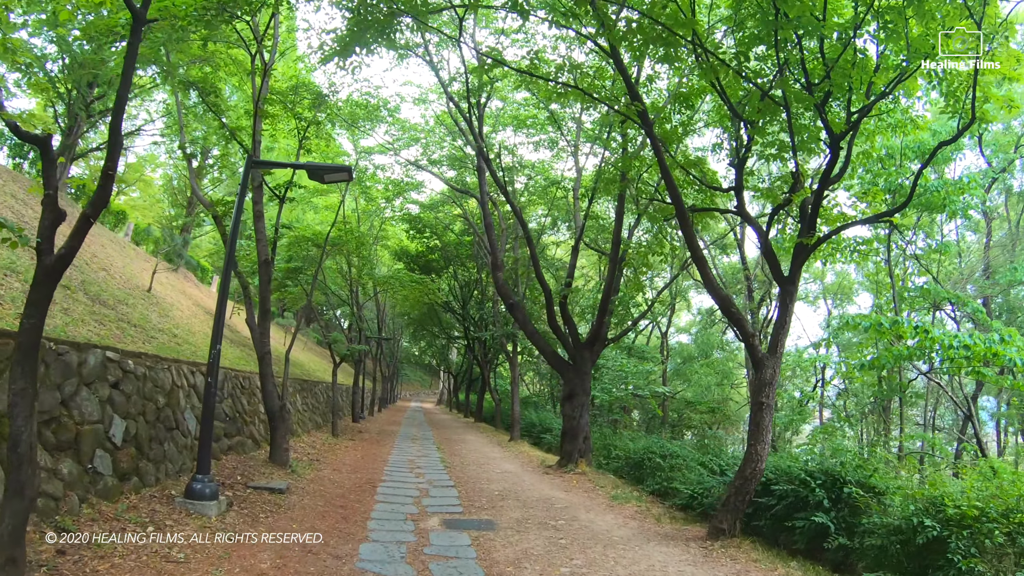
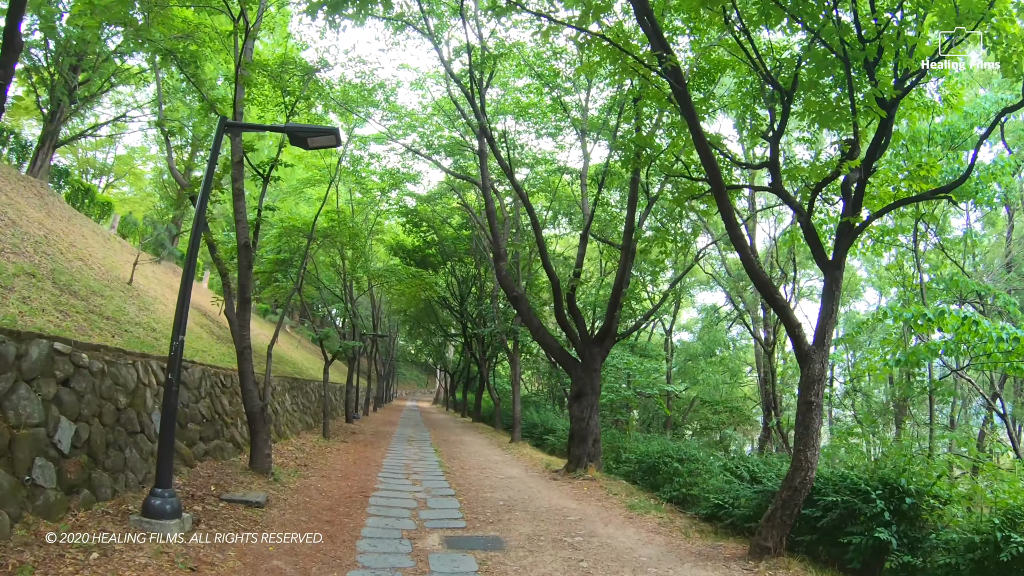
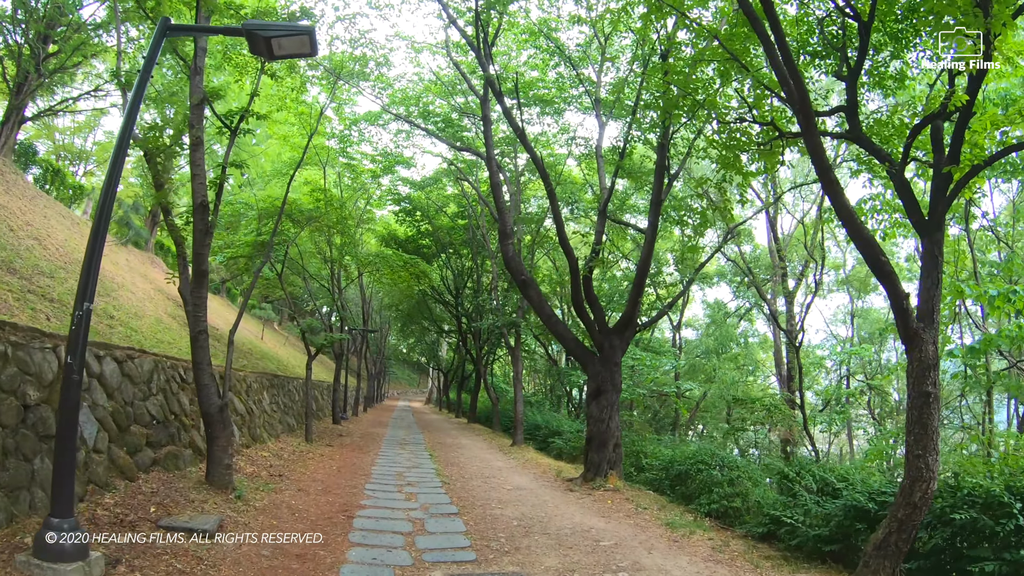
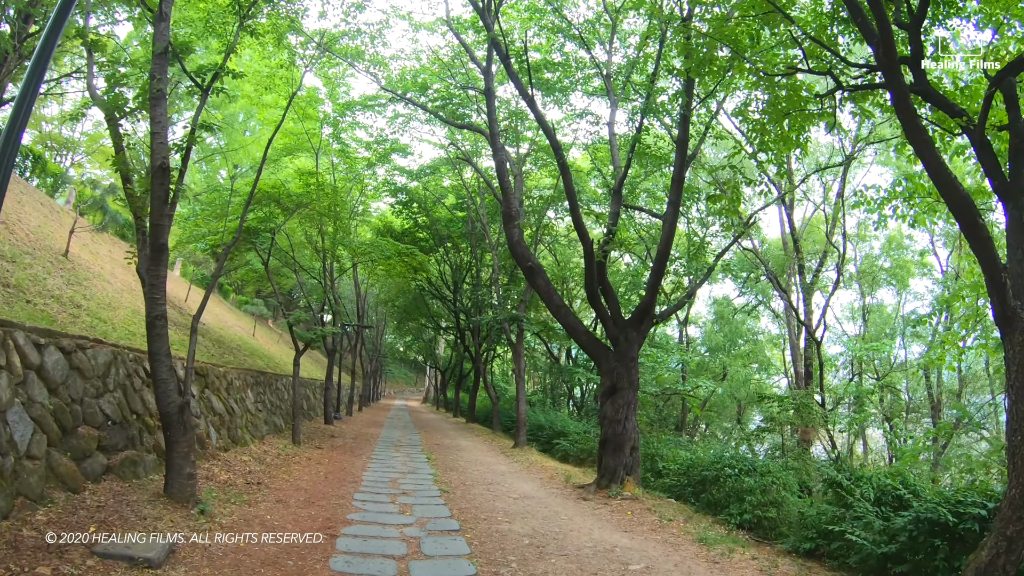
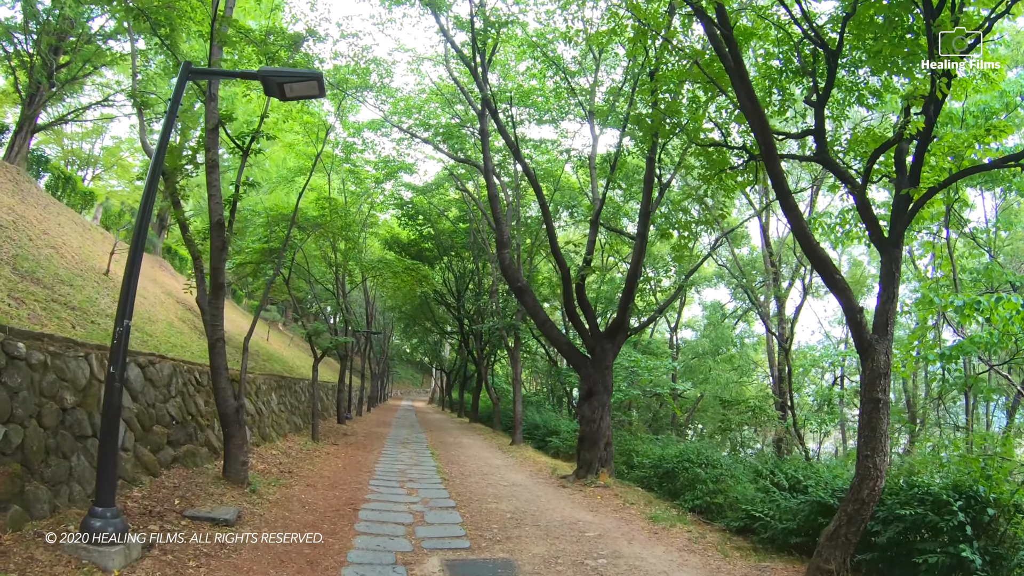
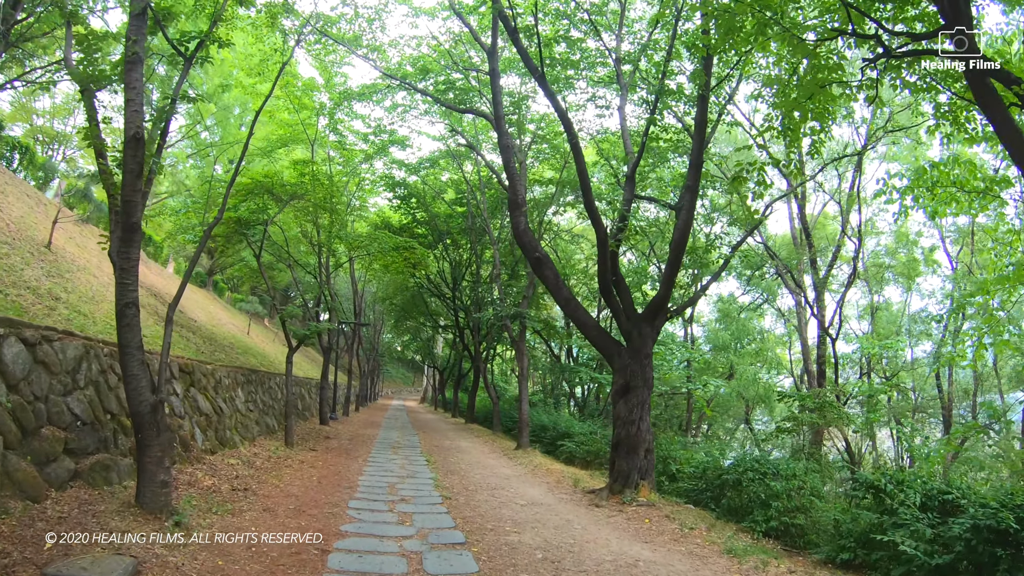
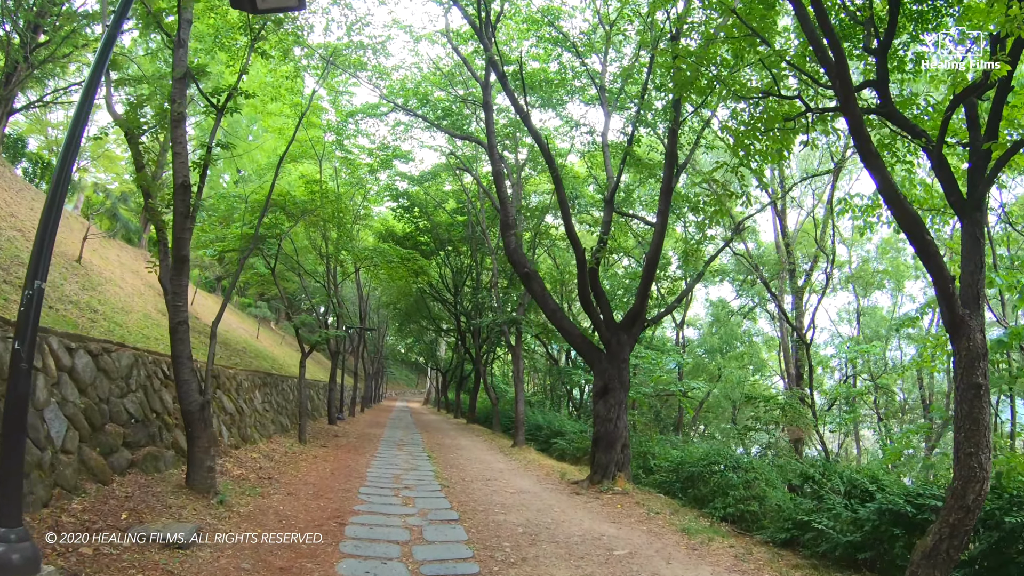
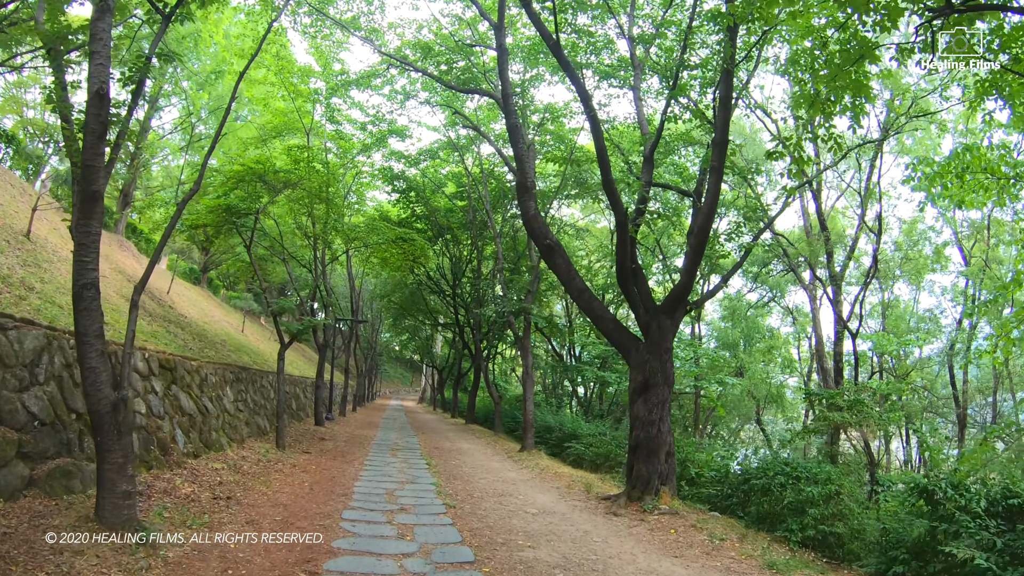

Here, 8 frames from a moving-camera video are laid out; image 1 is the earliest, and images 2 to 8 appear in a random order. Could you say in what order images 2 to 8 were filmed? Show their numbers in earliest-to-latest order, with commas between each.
2, 5, 3, 7, 4, 6, 8
